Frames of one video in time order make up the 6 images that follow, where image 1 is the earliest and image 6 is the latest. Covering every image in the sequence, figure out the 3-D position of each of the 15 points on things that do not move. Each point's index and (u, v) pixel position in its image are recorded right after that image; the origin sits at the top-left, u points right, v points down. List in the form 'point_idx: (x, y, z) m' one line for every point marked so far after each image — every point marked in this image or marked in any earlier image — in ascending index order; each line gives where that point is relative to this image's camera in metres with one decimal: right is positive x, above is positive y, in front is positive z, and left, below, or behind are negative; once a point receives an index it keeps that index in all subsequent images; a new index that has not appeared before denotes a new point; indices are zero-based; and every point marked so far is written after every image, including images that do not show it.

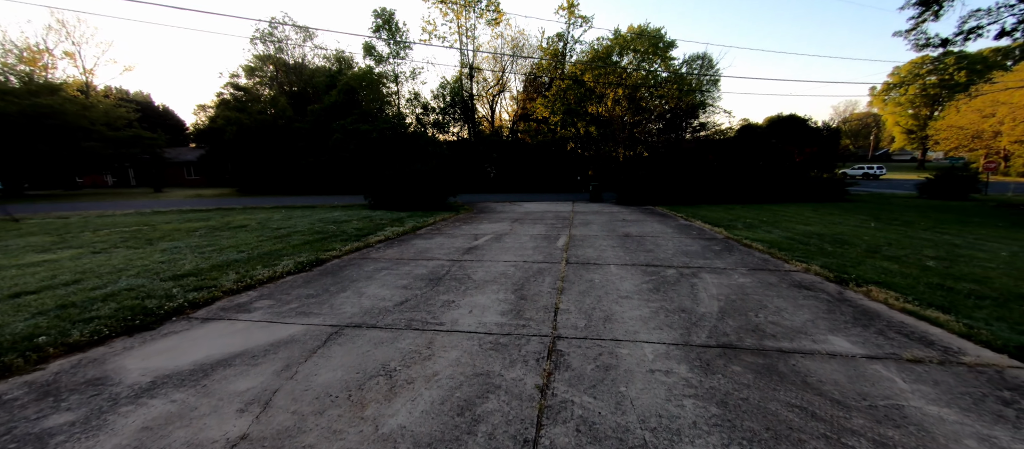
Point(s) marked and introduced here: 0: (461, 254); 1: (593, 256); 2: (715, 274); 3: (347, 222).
0: (-0.8, -0.5, +5.6) m
1: (+1.2, -0.5, +5.2) m
2: (+2.6, -0.6, +4.3) m
3: (-4.2, +0.1, +8.6) m
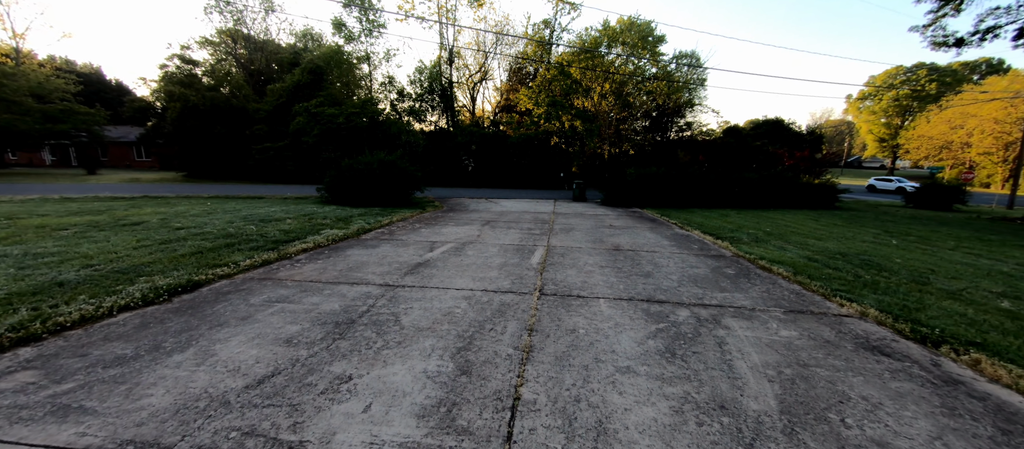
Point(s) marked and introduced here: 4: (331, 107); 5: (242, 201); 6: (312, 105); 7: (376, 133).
0: (-1.3, -0.6, +4.2) m
1: (+0.7, -0.7, +3.9) m
2: (+2.1, -0.9, +3.1) m
3: (-4.8, +0.1, +7.0) m
4: (-10.6, +6.8, +19.9) m
5: (-8.5, +0.7, +10.7) m
6: (-11.6, +6.9, +19.8) m
7: (-7.9, +5.0, +19.9) m
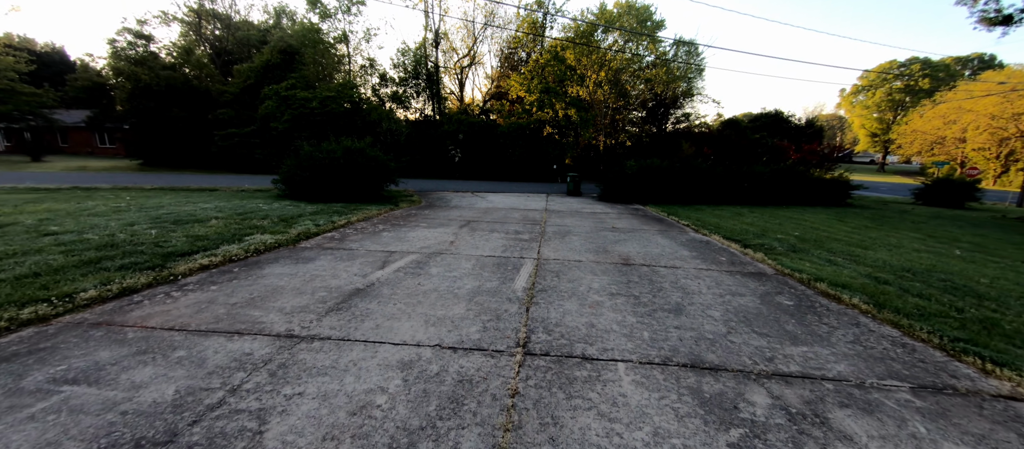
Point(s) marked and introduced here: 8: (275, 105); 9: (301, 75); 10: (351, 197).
0: (-1.5, -0.7, +2.9) m
1: (+0.5, -0.8, +2.7) m
2: (+1.9, -1.0, +1.8) m
3: (-5.1, +0.1, +5.6) m
4: (-11.2, +7.1, +18.2) m
5: (-8.9, +0.8, +9.1) m
6: (-12.2, +7.2, +18.1) m
7: (-8.5, +5.3, +18.3) m
8: (-12.5, +6.3, +18.0) m
9: (-12.1, +8.5, +19.4) m
10: (-4.4, +0.7, +9.4) m
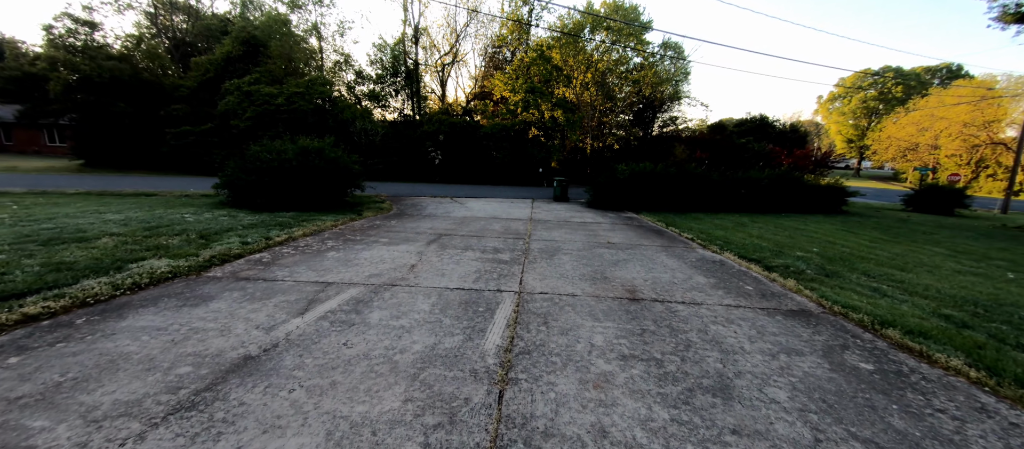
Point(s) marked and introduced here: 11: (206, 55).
0: (-1.7, -1.0, +1.8) m
1: (+0.3, -1.0, +1.6) m
2: (+1.7, -1.2, +0.8) m
3: (-5.4, -0.2, +4.3) m
4: (-12.0, +6.8, +16.7) m
5: (-9.3, +0.5, +7.7) m
6: (-13.0, +6.9, +16.5) m
7: (-9.3, +5.0, +16.9) m
8: (-13.3, +5.9, +16.5) m
9: (-13.0, +8.2, +17.9) m
10: (-4.9, +0.5, +8.1) m
11: (-17.0, +9.4, +19.0) m
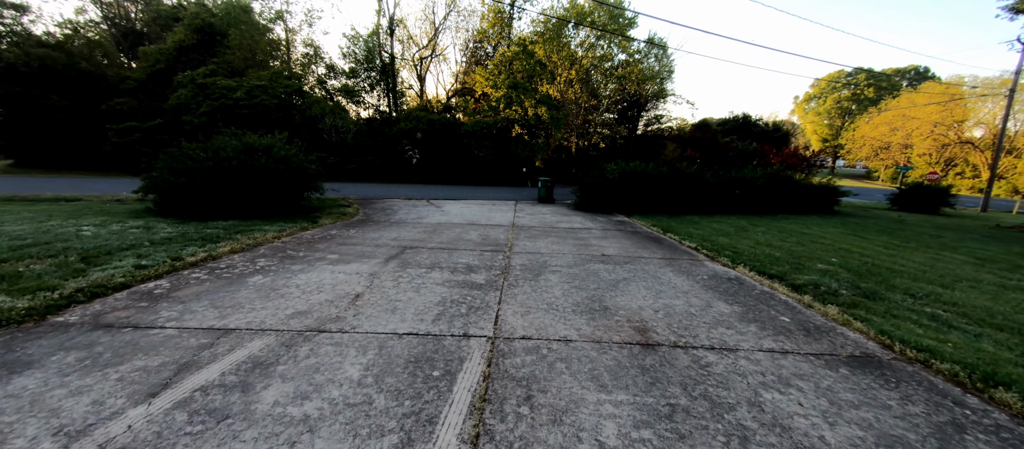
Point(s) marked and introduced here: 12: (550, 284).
0: (-1.9, -1.1, +0.8) m
1: (+0.2, -1.2, +0.7) m
2: (+1.7, -1.4, 0.0) m
3: (-5.7, -0.4, +3.1) m
4: (-12.8, +6.6, +15.2) m
5: (-9.7, +0.3, +6.4) m
6: (-13.8, +6.6, +15.0) m
7: (-10.2, +4.7, +15.5) m
8: (-14.2, +5.7, +15.0) m
9: (-13.9, +7.9, +16.4) m
10: (-5.3, +0.3, +7.0) m
11: (-18.0, +9.1, +17.3) m
12: (+0.4, -0.7, +3.8) m
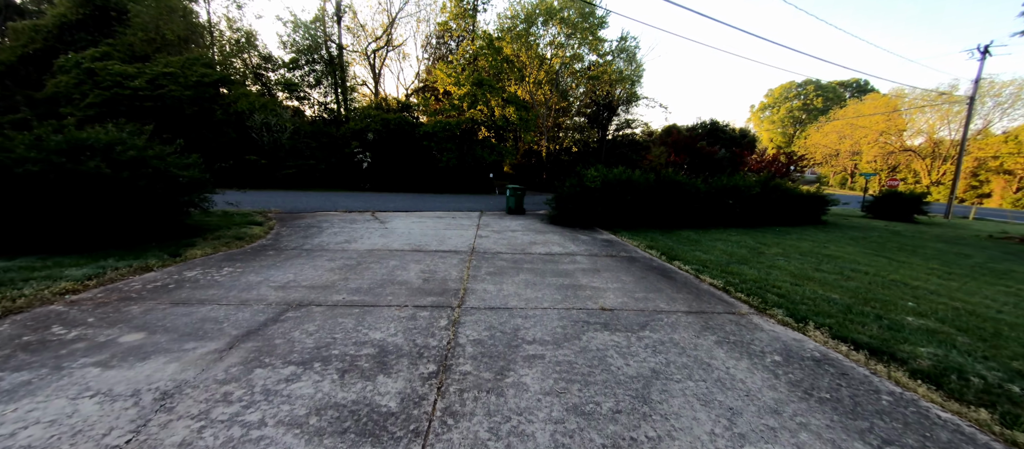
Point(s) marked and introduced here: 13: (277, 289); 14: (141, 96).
0: (-1.9, -1.5, -1.2) m
1: (+0.1, -1.5, -1.1) m
2: (+1.6, -1.7, -1.7) m
3: (-5.9, -0.8, +0.8) m
4: (-14.2, +5.9, +12.3) m
5: (-10.2, -0.2, +3.7) m
6: (-15.2, +5.9, +12.0) m
7: (-11.6, +4.1, +12.8) m
8: (-15.5, +5.0, +11.9) m
9: (-15.4, +7.2, +13.4) m
10: (-5.9, -0.2, +4.7) m
11: (-19.5, +8.3, +14.0) m
12: (+0.1, -1.0, +2.0) m
13: (-2.5, -0.7, +3.6) m
14: (-13.0, +4.5, +11.8) m
